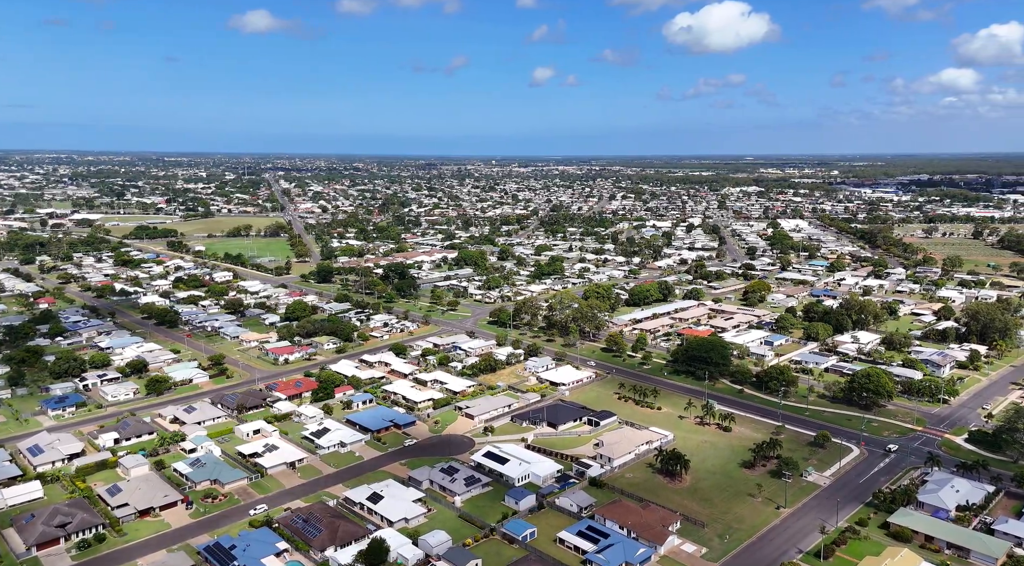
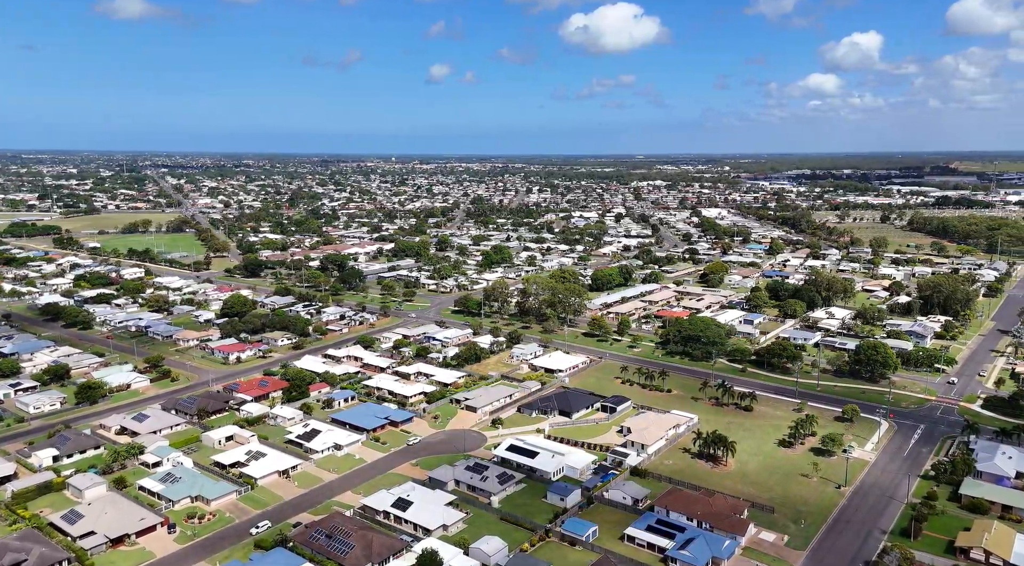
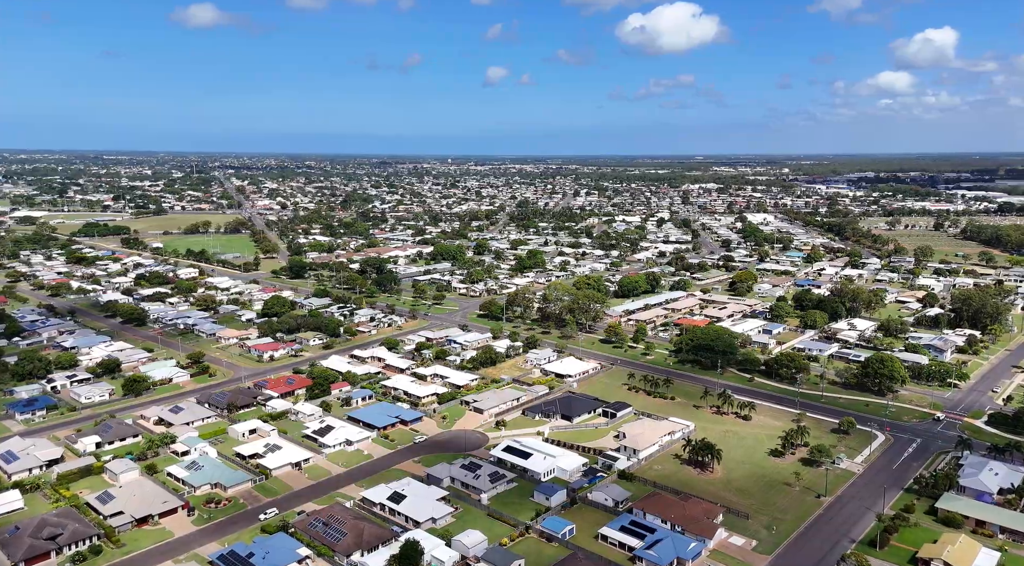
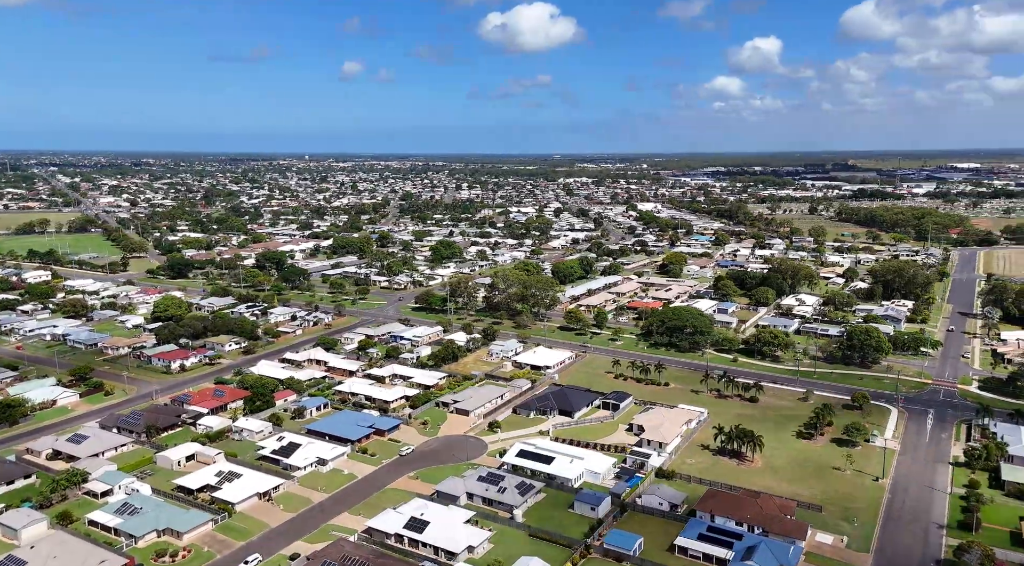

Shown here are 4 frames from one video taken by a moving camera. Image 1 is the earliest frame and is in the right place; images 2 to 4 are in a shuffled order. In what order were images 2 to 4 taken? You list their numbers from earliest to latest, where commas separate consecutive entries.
3, 2, 4
